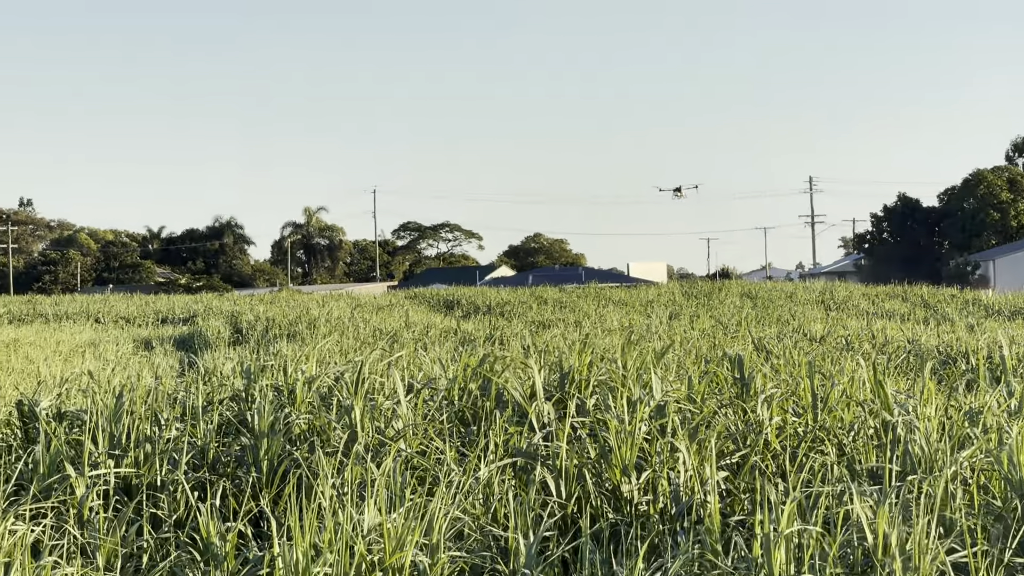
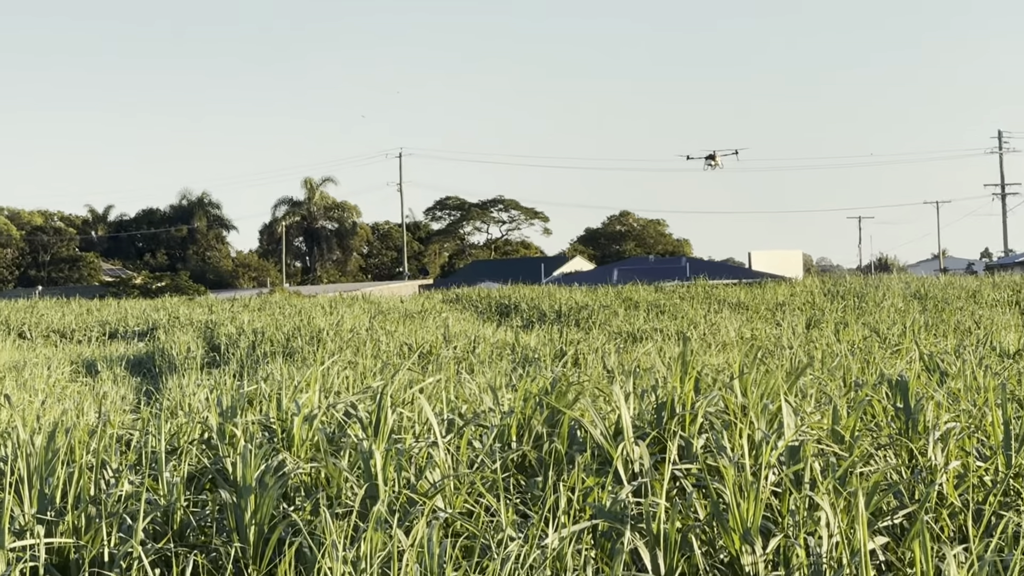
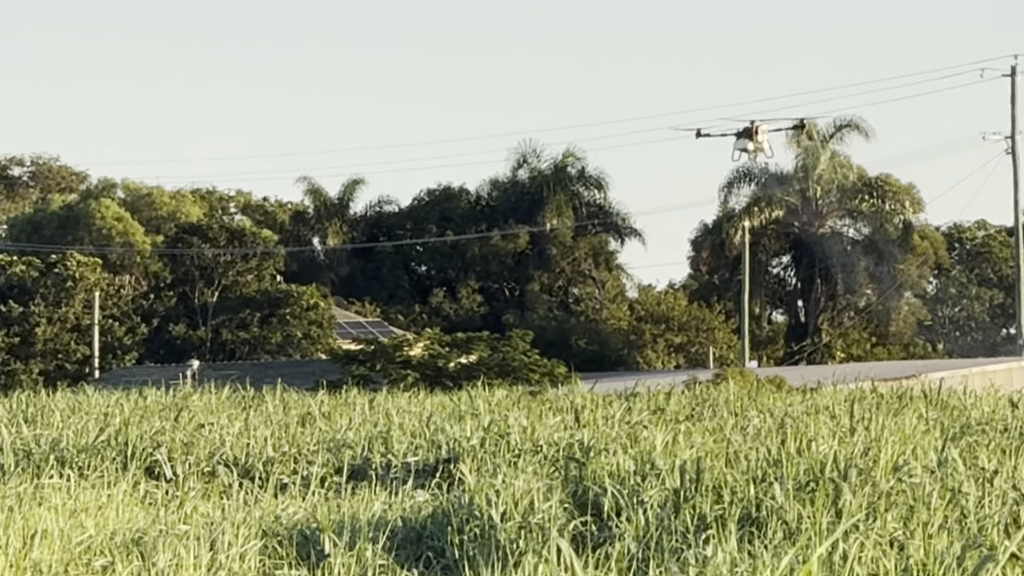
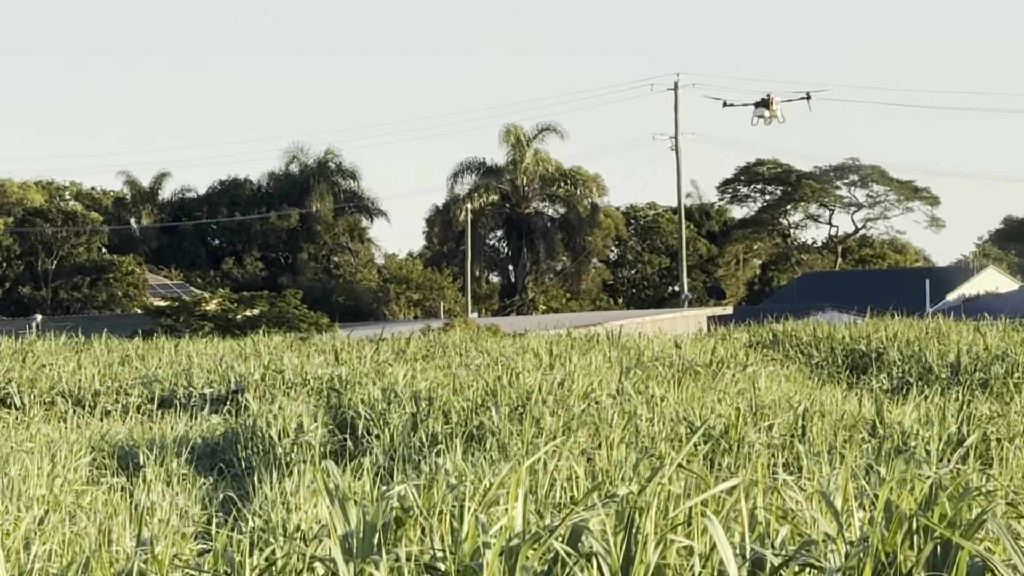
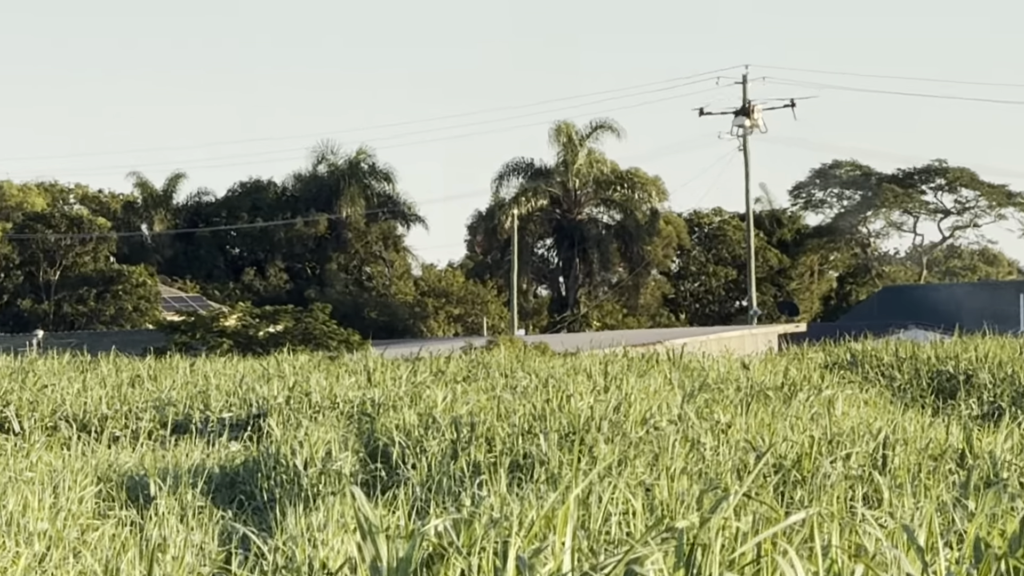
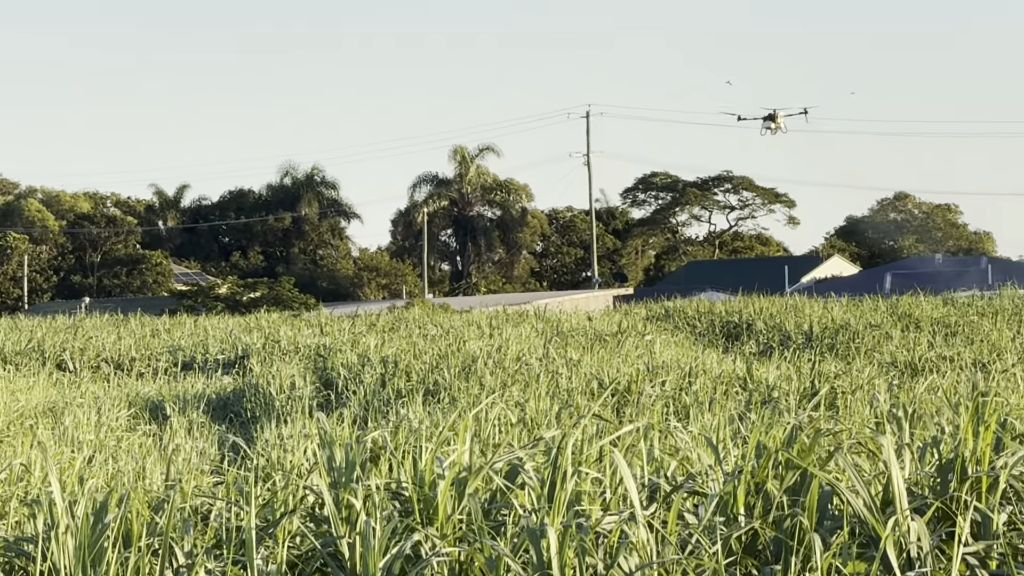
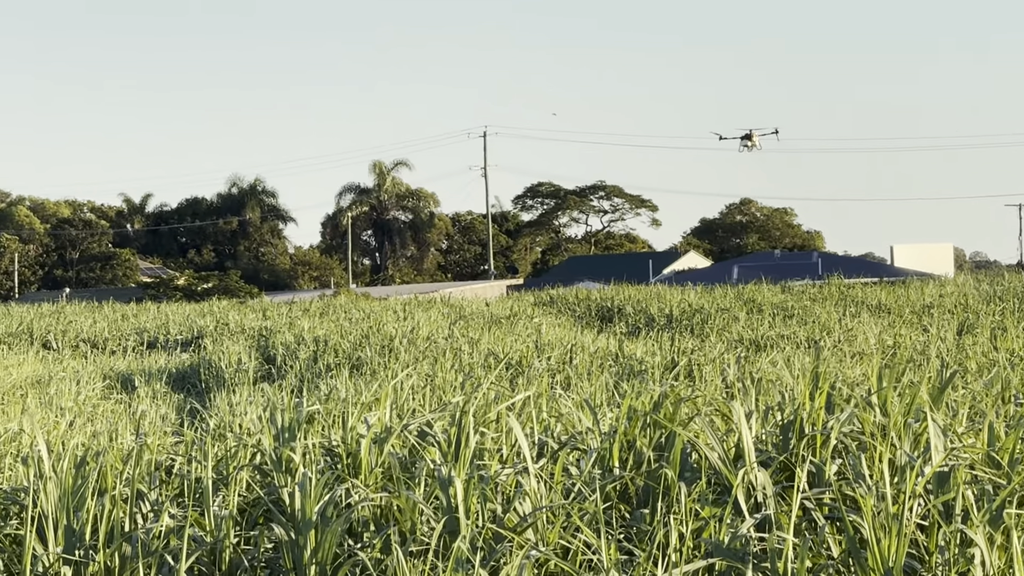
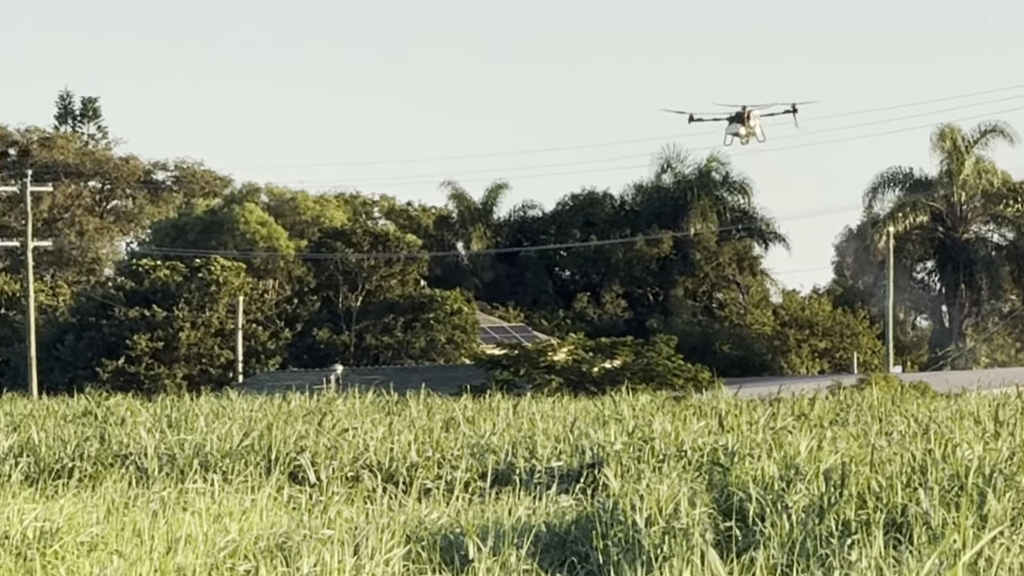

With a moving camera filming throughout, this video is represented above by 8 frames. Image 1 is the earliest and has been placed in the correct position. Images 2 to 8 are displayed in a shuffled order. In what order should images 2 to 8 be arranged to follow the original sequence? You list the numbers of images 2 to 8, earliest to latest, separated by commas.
2, 7, 6, 4, 5, 3, 8
